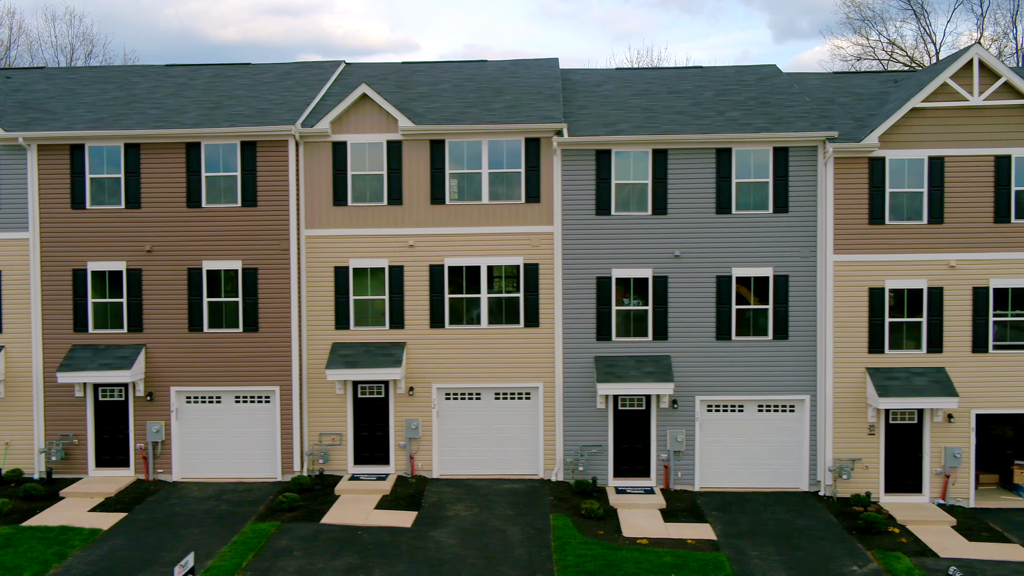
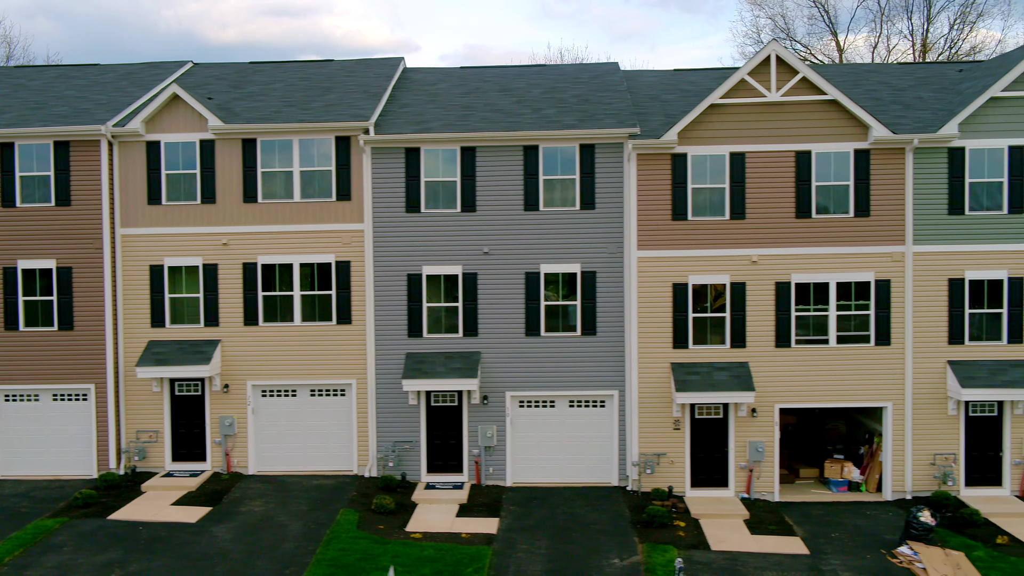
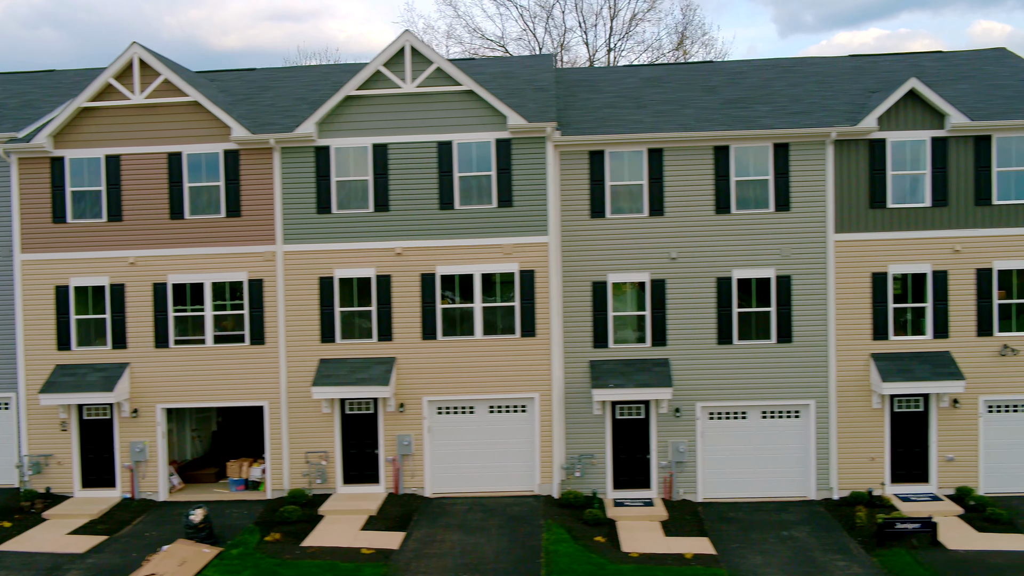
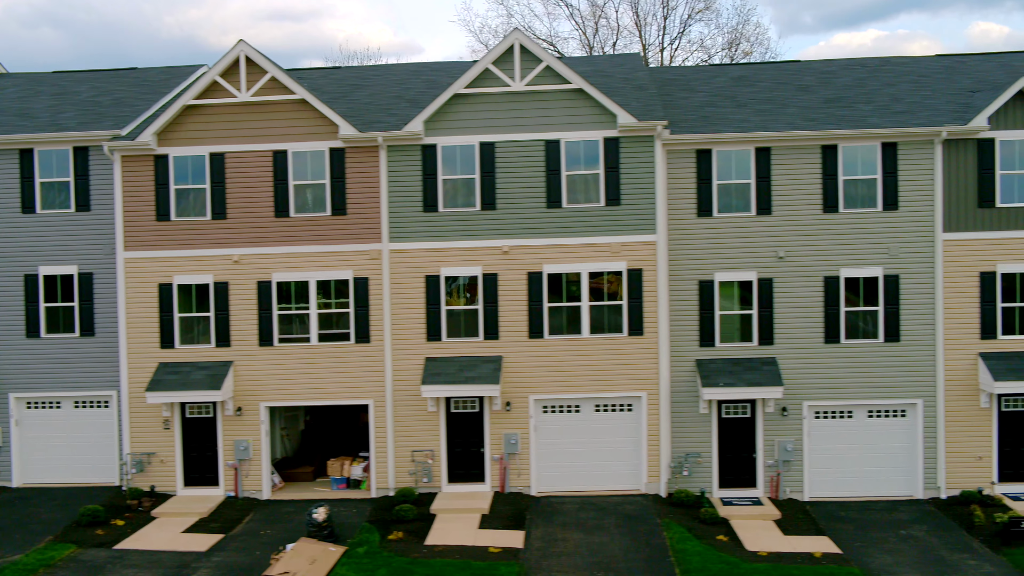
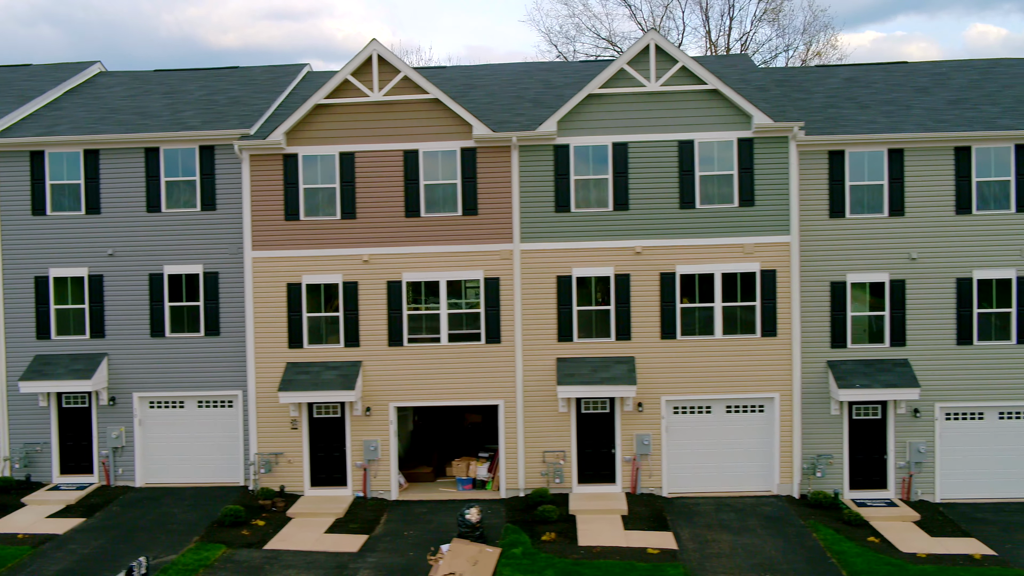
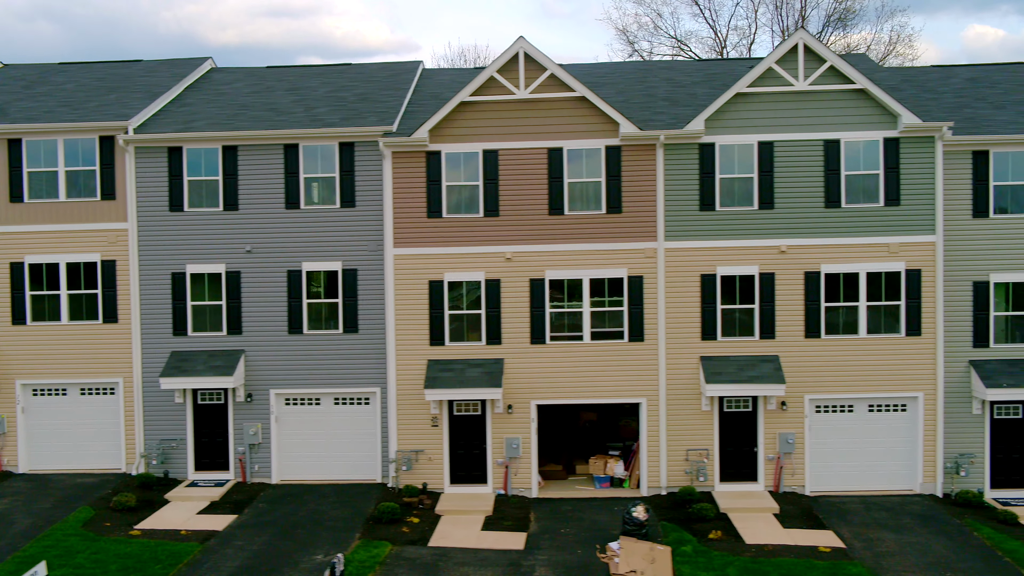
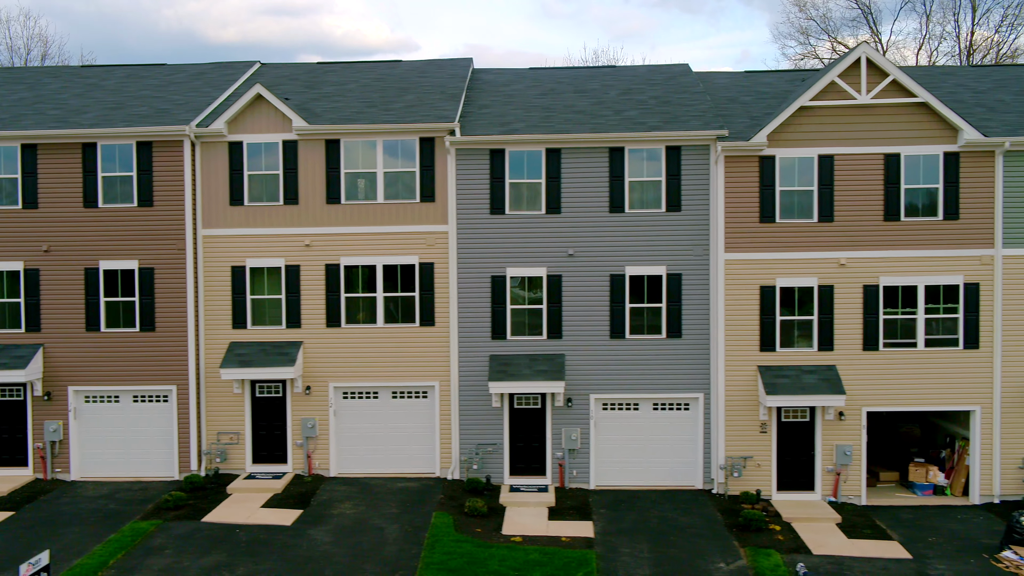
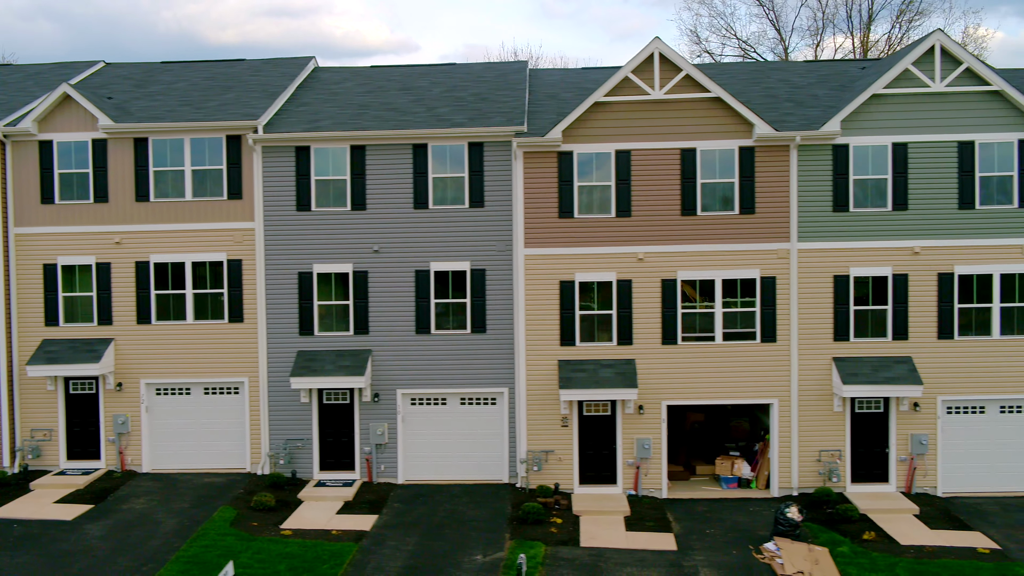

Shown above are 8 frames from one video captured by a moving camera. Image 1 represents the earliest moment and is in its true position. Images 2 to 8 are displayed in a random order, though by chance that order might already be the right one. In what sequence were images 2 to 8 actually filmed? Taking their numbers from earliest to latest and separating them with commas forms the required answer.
7, 2, 8, 6, 5, 4, 3
